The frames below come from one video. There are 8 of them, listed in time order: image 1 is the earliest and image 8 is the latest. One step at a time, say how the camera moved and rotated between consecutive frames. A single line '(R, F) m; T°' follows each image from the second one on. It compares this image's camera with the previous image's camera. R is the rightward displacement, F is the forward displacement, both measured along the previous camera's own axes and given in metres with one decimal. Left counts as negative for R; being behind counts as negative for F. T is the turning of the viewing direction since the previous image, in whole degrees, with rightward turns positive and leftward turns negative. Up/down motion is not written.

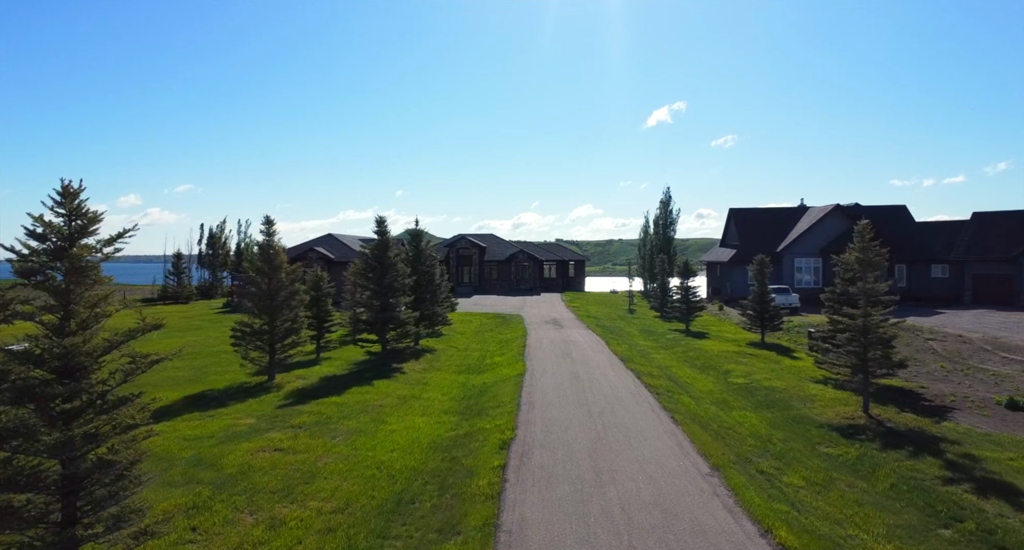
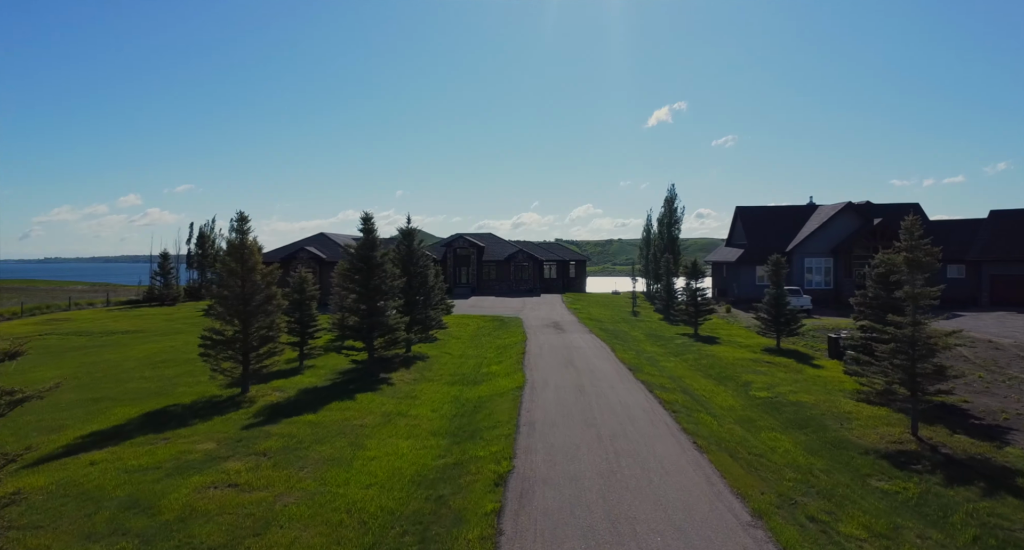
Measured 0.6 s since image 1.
(0.0, +1.7) m; 0°
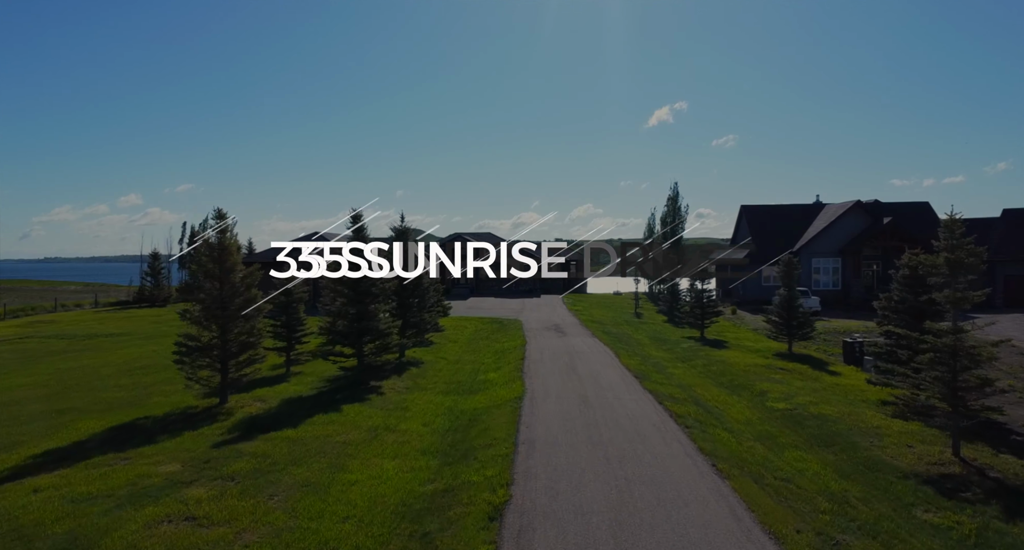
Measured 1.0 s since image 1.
(0.0, +1.2) m; 0°
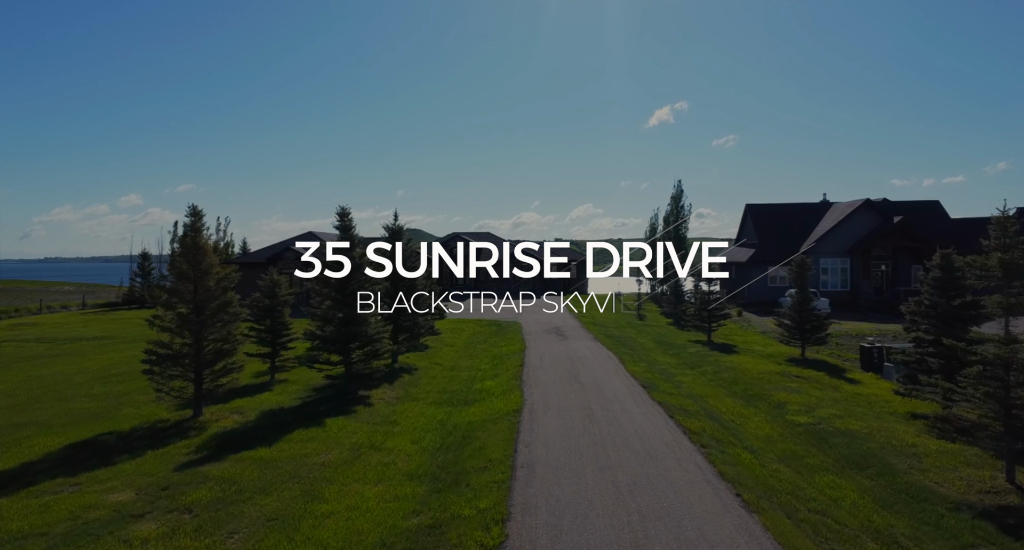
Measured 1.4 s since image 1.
(+0.1, +1.2) m; 0°
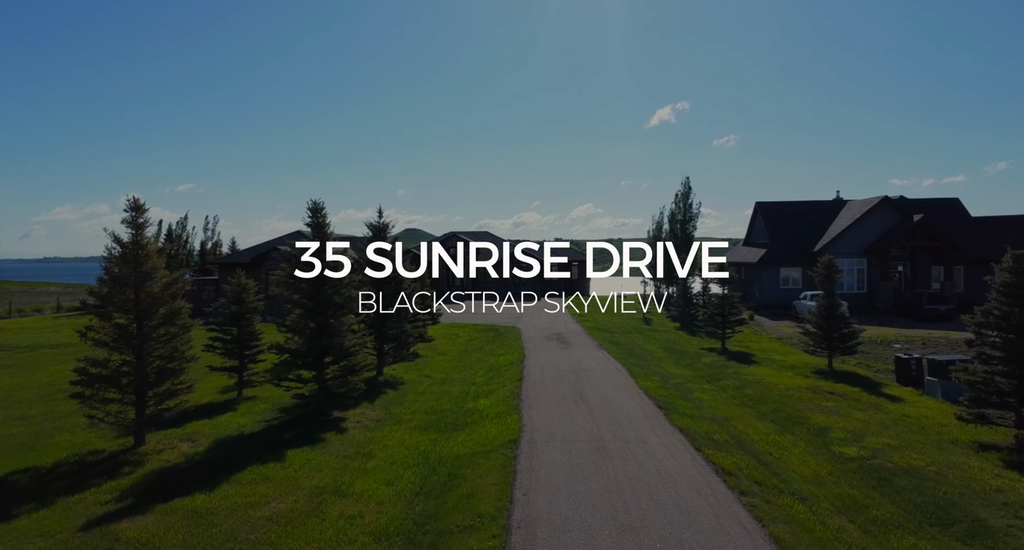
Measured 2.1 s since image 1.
(+0.1, +2.2) m; 0°
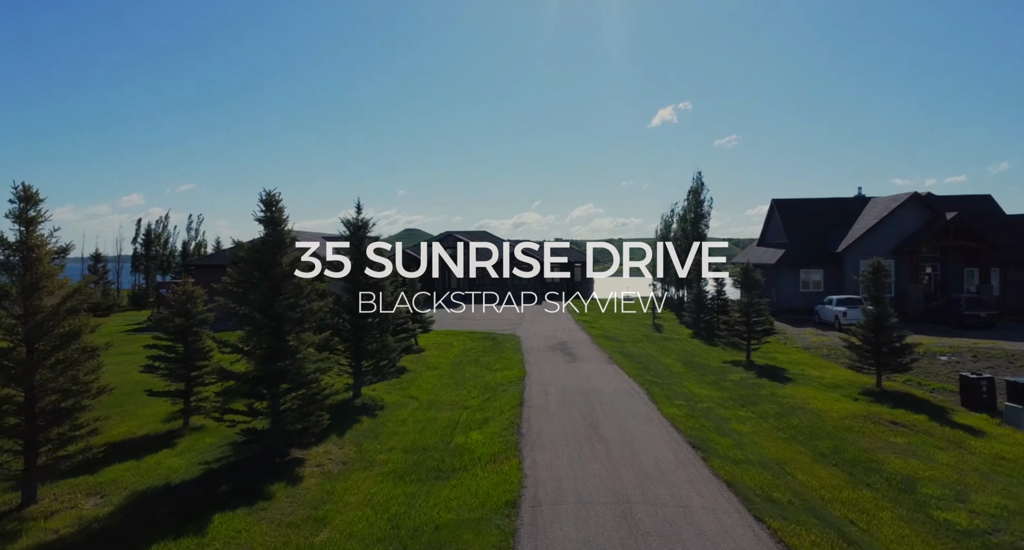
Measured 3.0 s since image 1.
(0.0, +2.9) m; 0°
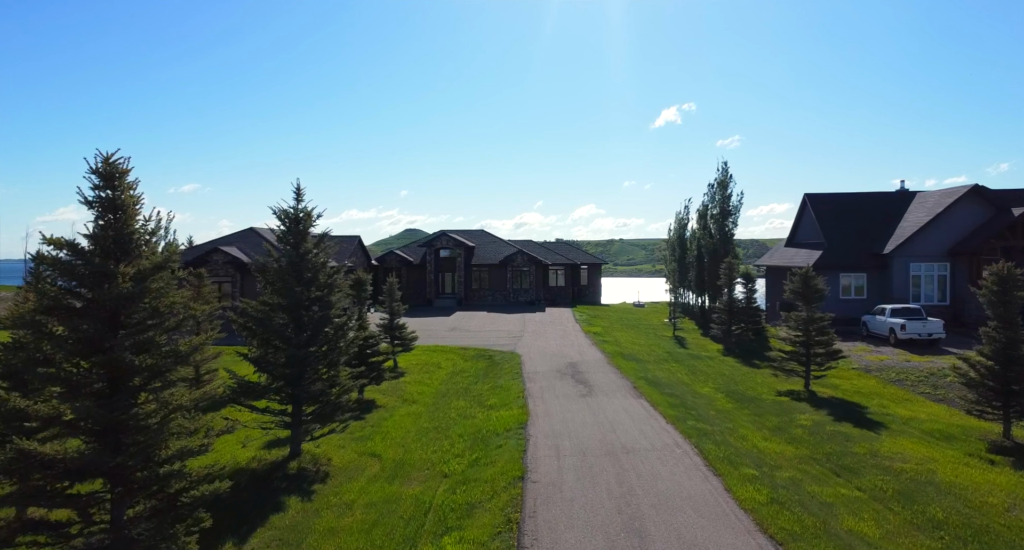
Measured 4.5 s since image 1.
(+0.1, +4.9) m; 0°
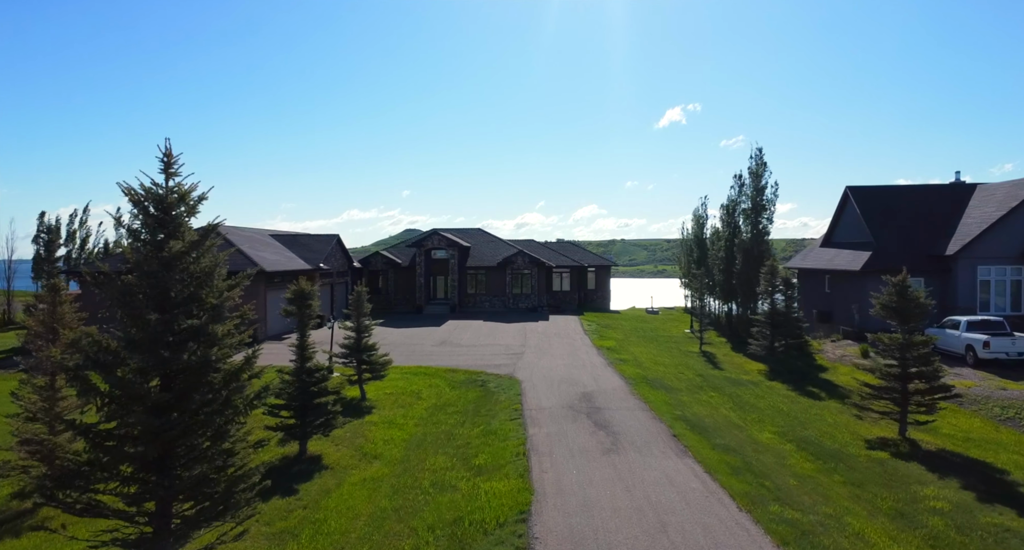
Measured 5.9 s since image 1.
(+0.1, +4.8) m; 0°
